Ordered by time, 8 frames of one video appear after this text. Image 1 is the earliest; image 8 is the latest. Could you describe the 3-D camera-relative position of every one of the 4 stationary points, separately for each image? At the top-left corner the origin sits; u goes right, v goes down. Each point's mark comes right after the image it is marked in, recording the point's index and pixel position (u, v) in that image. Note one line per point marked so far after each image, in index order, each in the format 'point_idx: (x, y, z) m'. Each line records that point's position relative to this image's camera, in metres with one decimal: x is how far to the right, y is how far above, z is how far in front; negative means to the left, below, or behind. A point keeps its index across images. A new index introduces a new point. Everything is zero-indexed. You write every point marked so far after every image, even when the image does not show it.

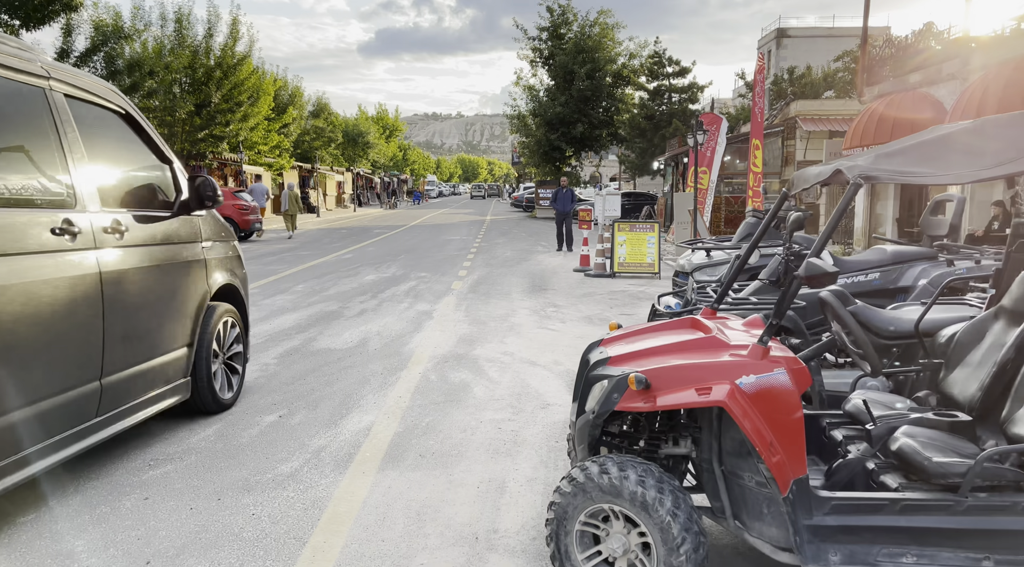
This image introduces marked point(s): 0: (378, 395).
0: (-1.0, -0.8, +5.5) m
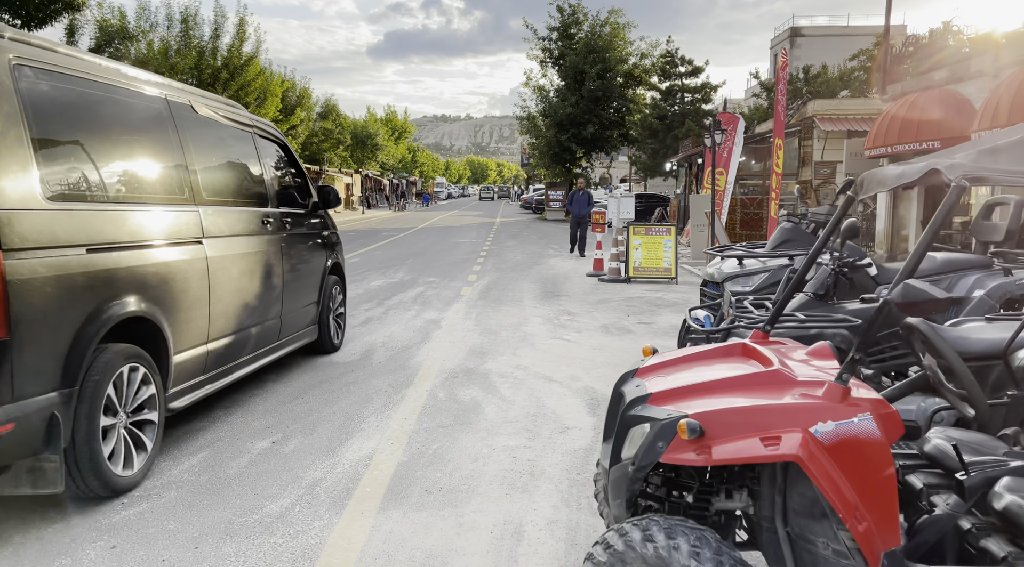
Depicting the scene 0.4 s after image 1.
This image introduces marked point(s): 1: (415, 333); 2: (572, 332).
0: (-0.9, -0.9, +5.1) m
1: (-1.1, -0.6, +8.4) m
2: (+0.7, -0.6, +8.5) m
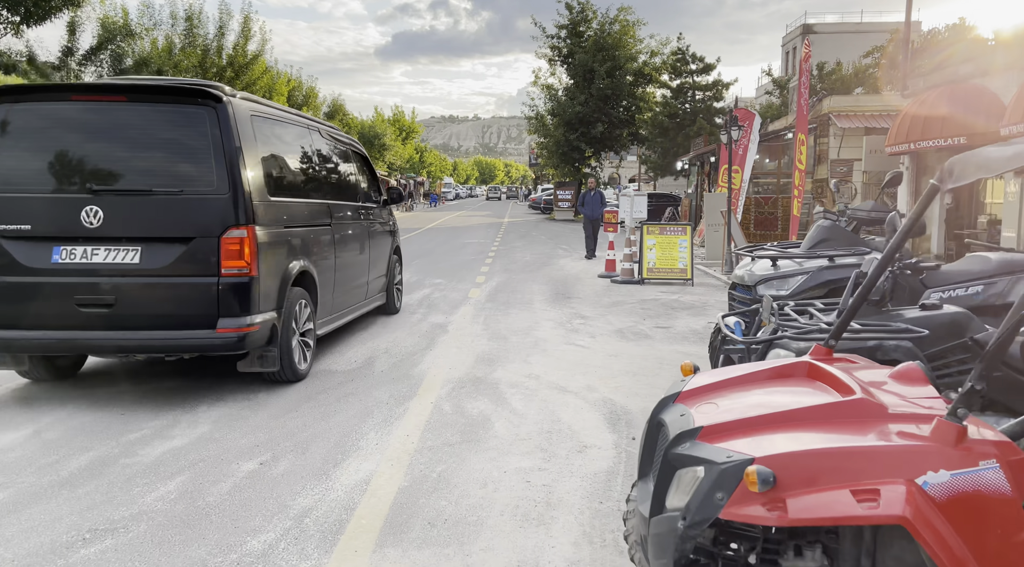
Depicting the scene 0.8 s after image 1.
0: (-0.8, -0.9, +4.7) m
1: (-1.0, -0.6, +7.9) m
2: (+0.8, -0.6, +8.1) m
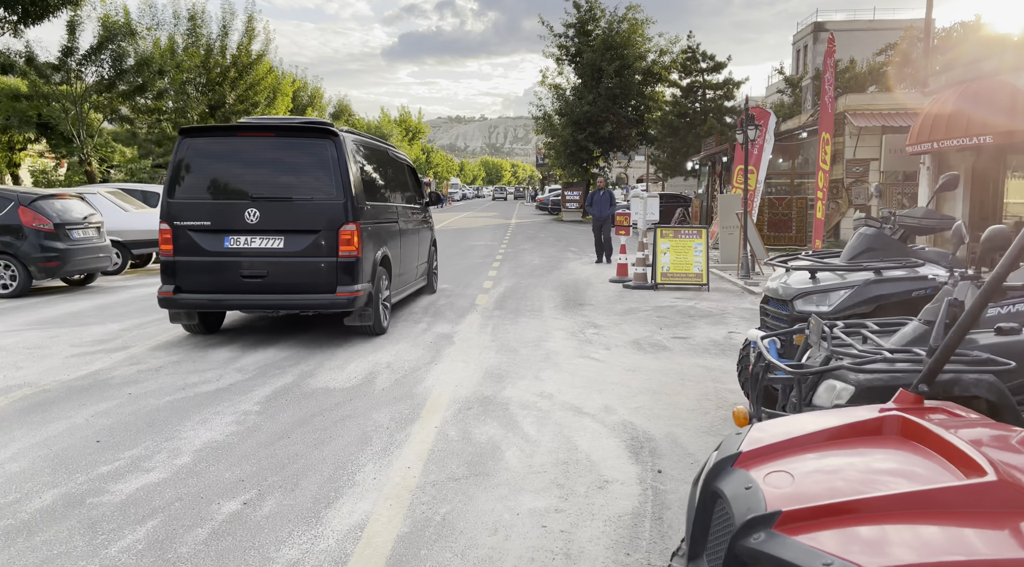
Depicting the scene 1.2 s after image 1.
0: (-0.8, -1.0, +4.2) m
1: (-0.9, -0.7, +7.5) m
2: (+0.9, -0.7, +7.6) m
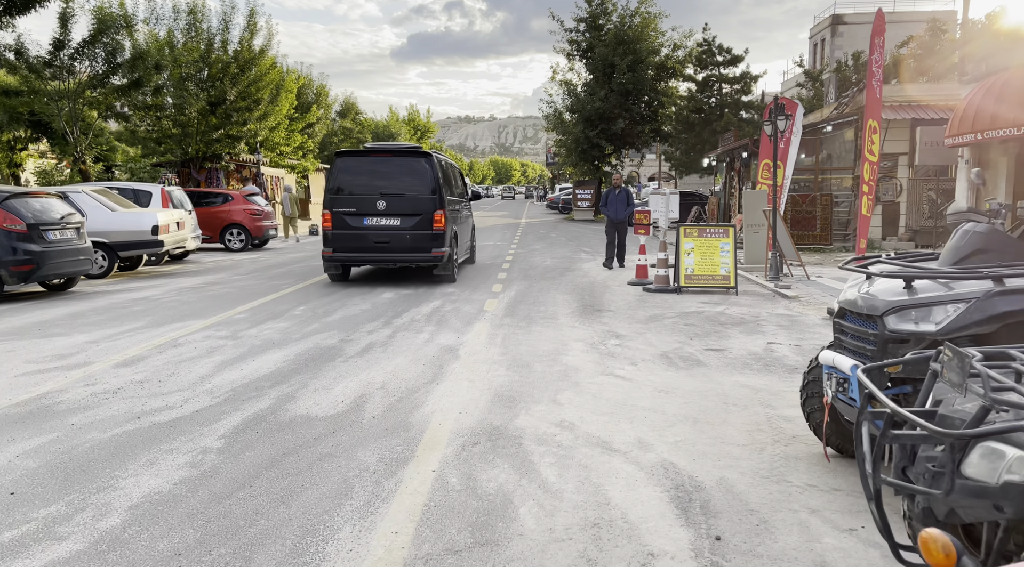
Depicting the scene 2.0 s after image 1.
0: (-0.7, -1.1, +3.3) m
1: (-0.8, -0.7, +6.6) m
2: (+1.0, -0.7, +6.7) m
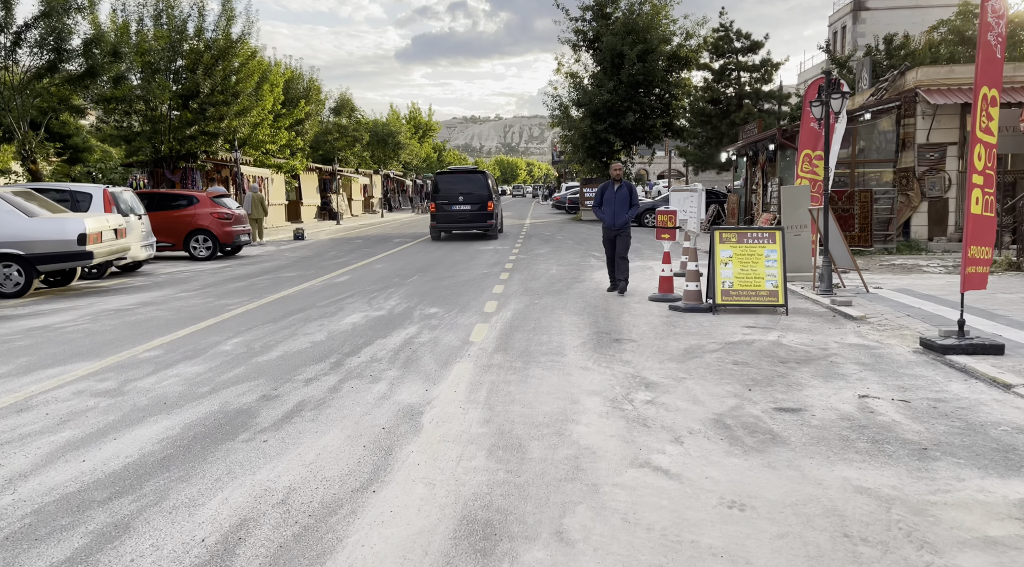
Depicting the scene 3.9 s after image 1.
0: (-0.8, -1.3, +1.1) m
1: (-0.9, -1.0, +4.4) m
2: (+0.9, -1.0, +4.5) m
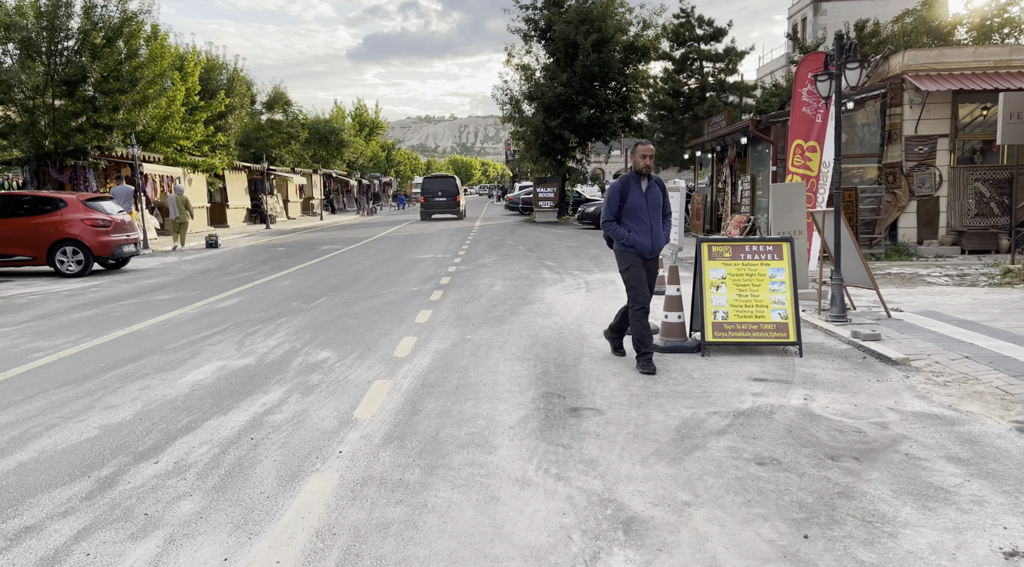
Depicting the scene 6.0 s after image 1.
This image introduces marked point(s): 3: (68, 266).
0: (-1.1, -1.7, -1.5) m
1: (-1.3, -1.3, +1.7) m
2: (+0.5, -1.3, +1.9) m
3: (-8.5, +0.3, +14.2) m
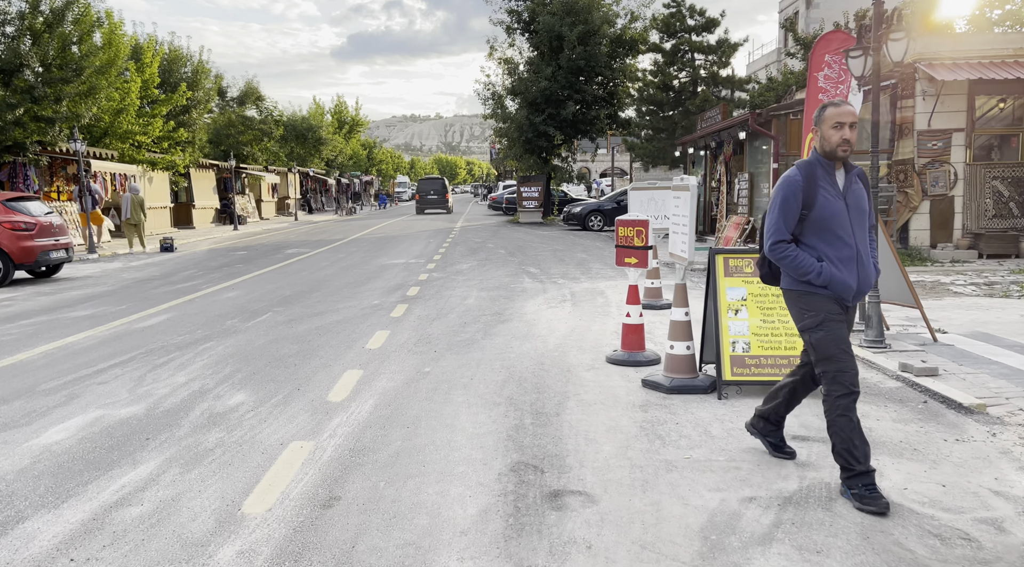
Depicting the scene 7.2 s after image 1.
0: (-1.2, -1.9, -3.1) m
1: (-1.5, -1.5, +0.2) m
2: (+0.3, -1.5, +0.4) m
3: (-8.9, +0.2, +12.5) m
